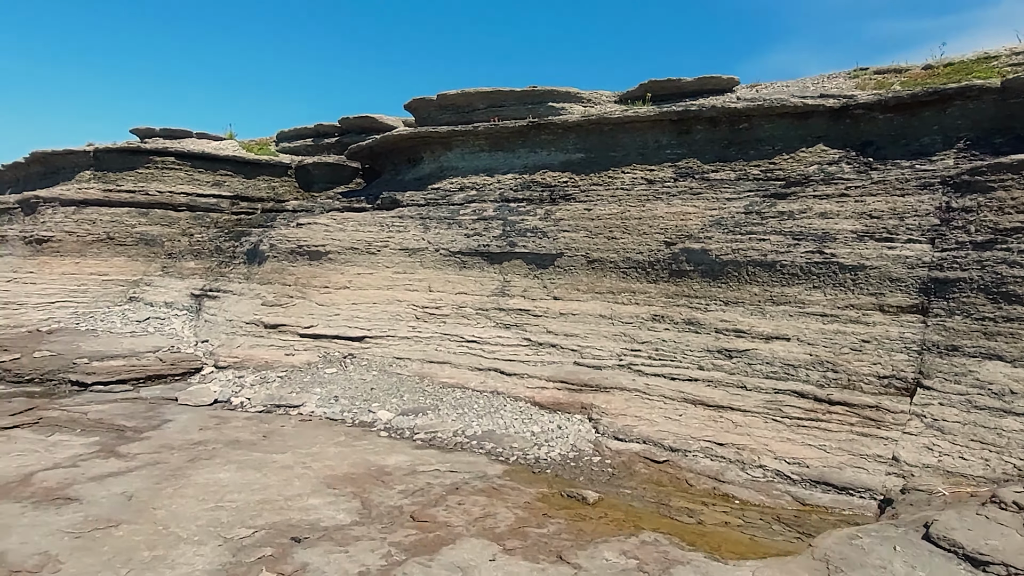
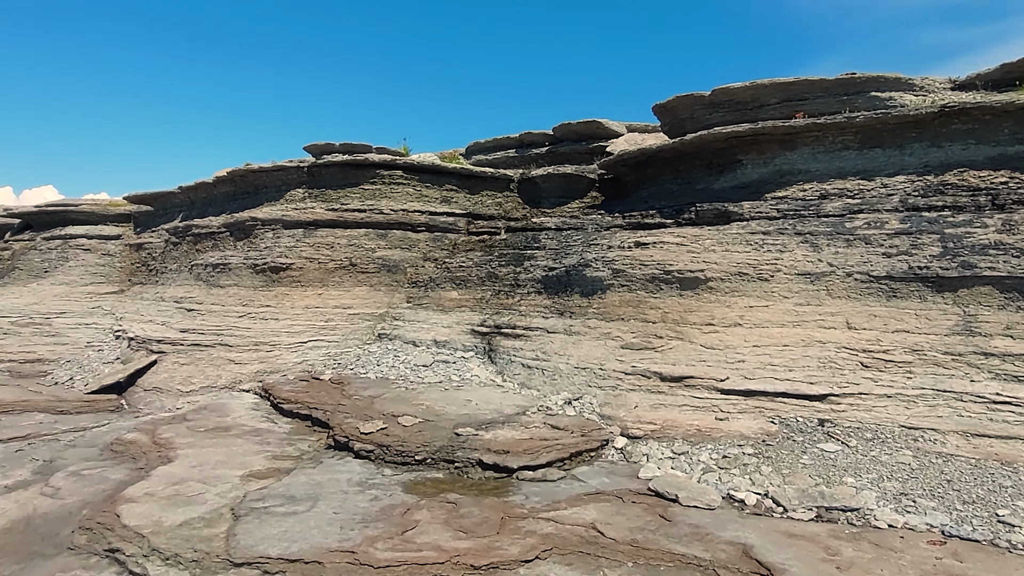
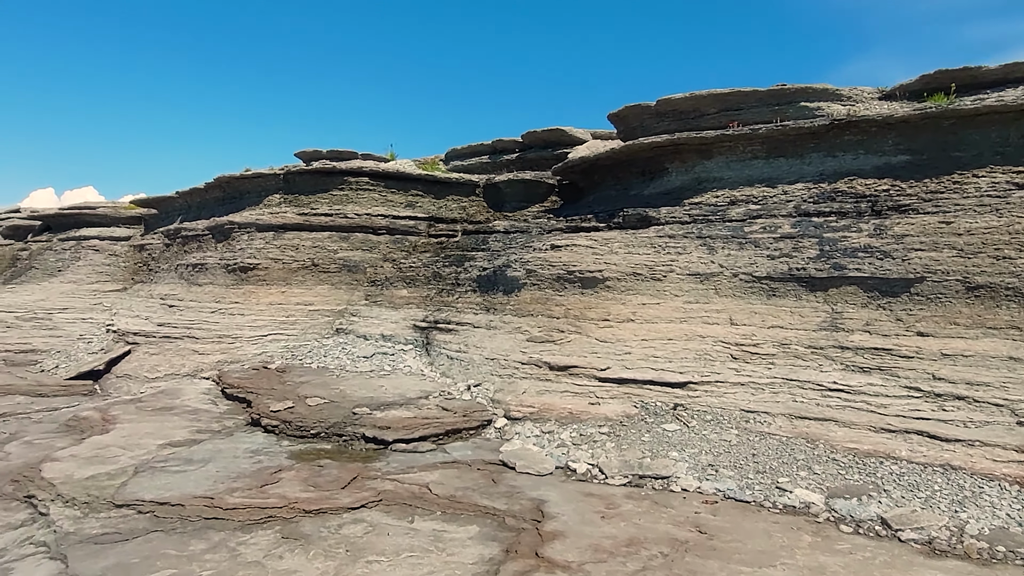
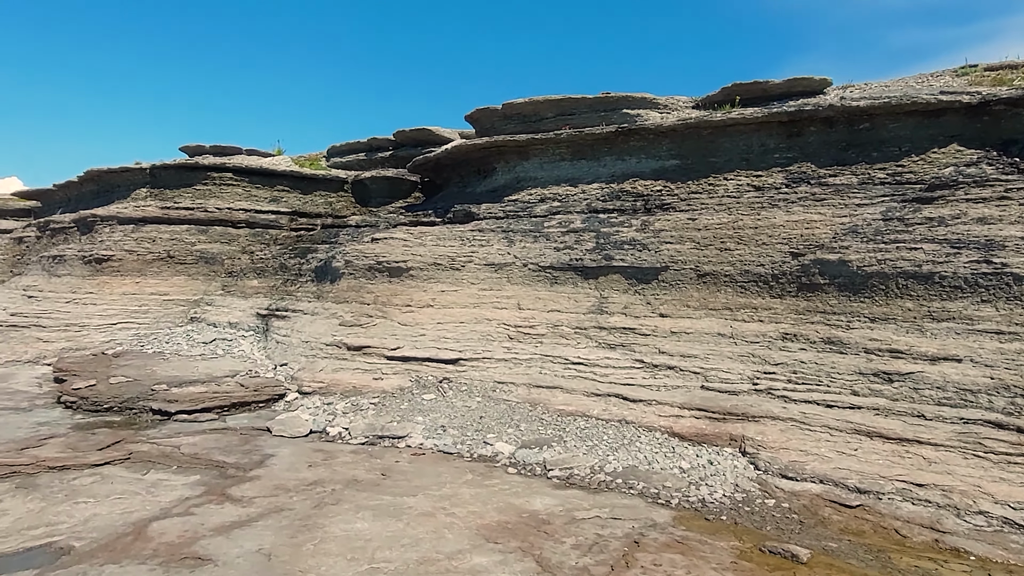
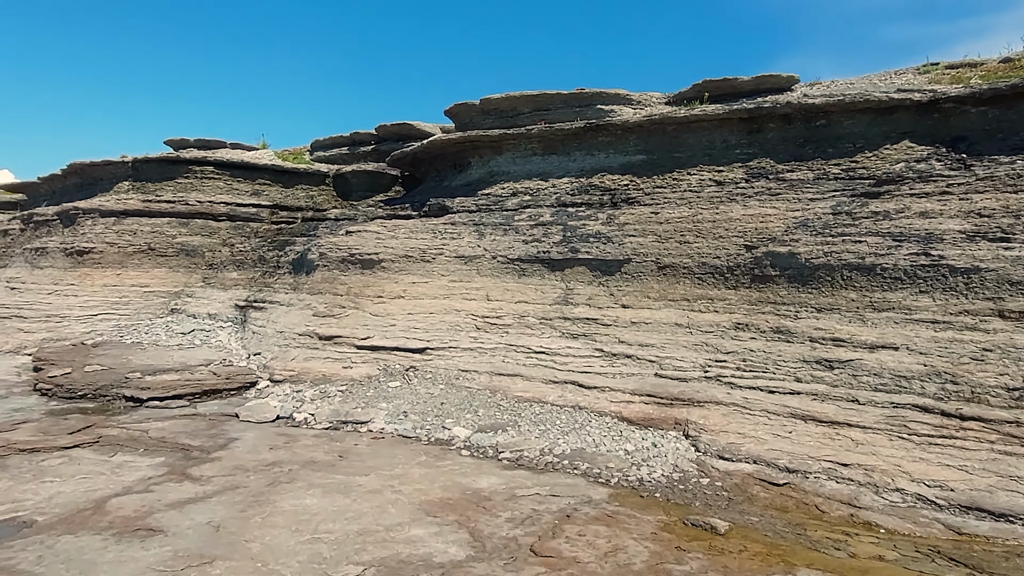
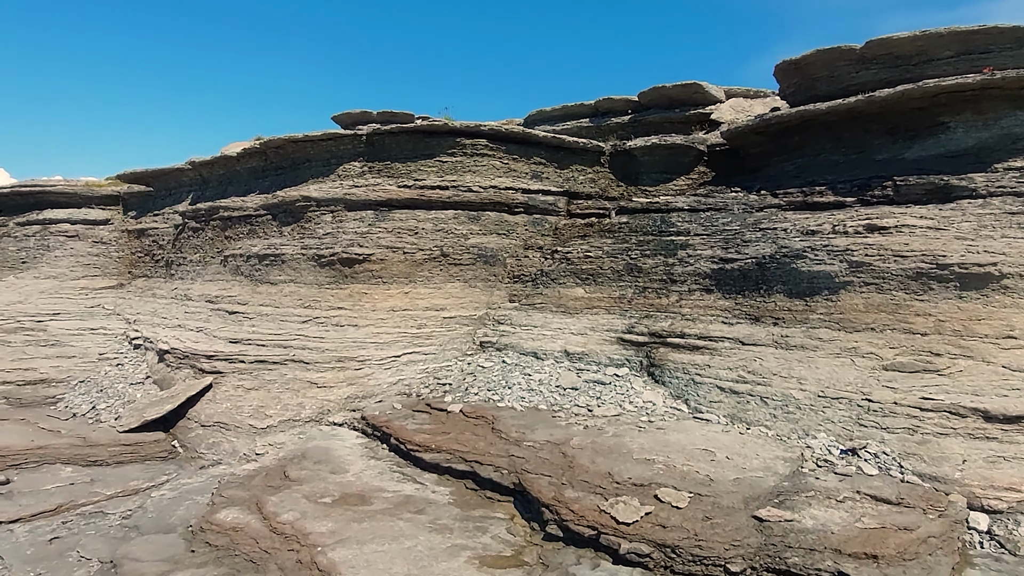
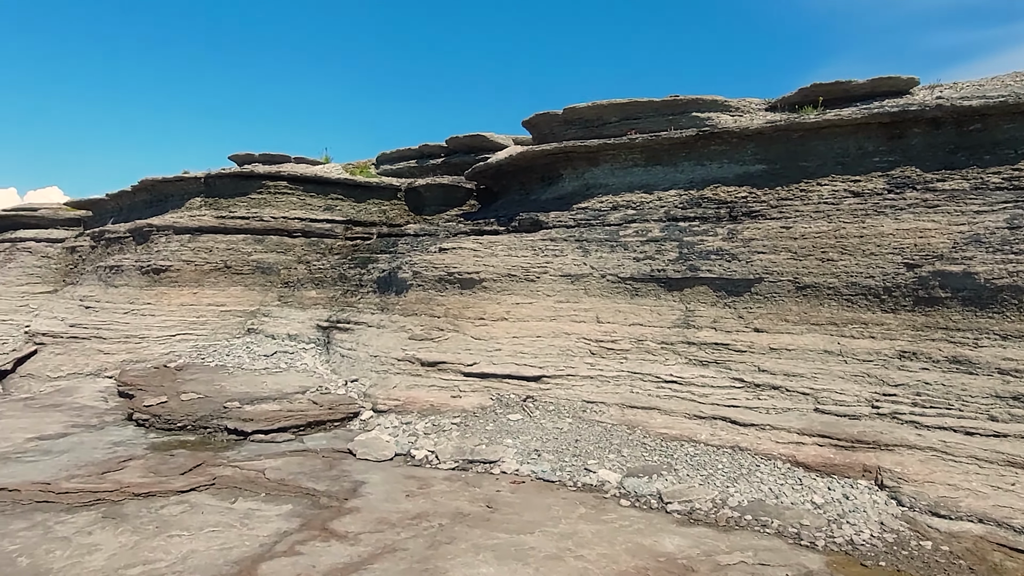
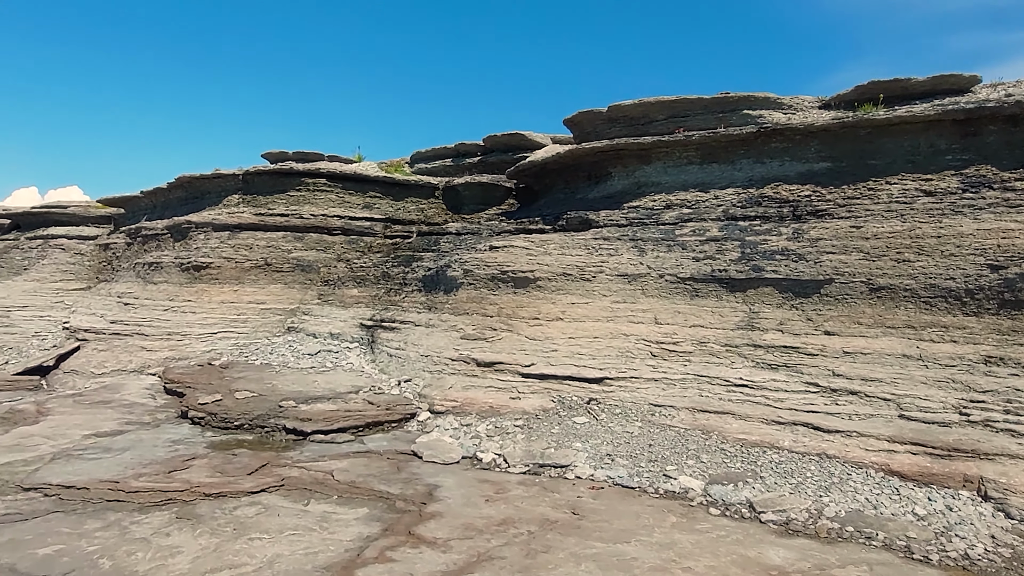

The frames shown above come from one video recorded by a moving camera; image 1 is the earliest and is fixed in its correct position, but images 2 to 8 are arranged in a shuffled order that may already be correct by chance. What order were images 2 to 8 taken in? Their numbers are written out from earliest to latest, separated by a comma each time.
5, 4, 7, 8, 3, 2, 6
